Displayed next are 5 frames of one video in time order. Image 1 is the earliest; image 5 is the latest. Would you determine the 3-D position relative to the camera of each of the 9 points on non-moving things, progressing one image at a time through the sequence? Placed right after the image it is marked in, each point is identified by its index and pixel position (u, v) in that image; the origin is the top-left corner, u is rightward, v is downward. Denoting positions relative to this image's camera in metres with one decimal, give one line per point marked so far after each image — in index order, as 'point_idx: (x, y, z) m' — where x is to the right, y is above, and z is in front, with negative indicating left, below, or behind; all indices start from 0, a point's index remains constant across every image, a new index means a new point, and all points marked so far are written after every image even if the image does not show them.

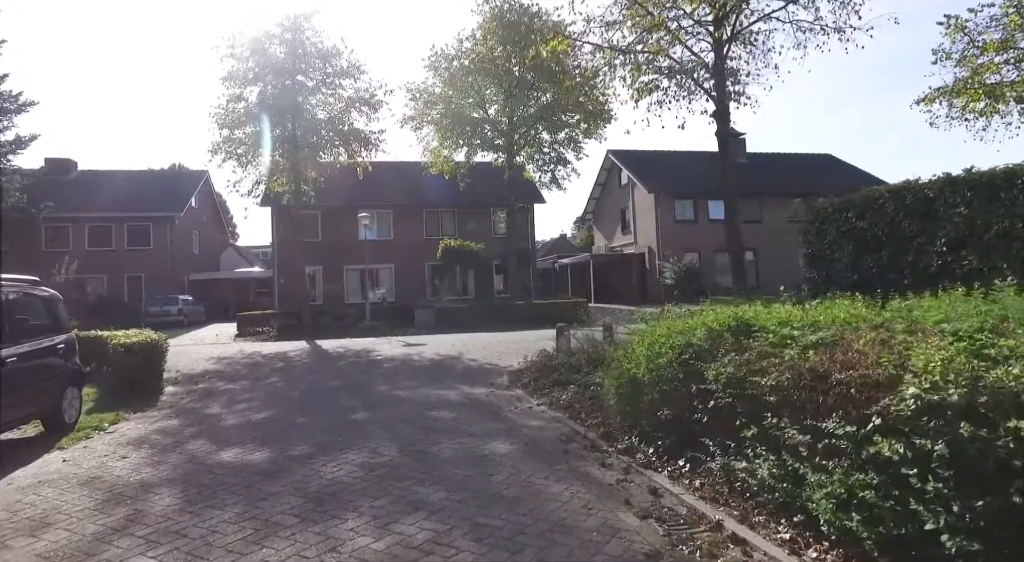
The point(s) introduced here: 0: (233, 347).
0: (-7.6, -1.8, +15.3) m
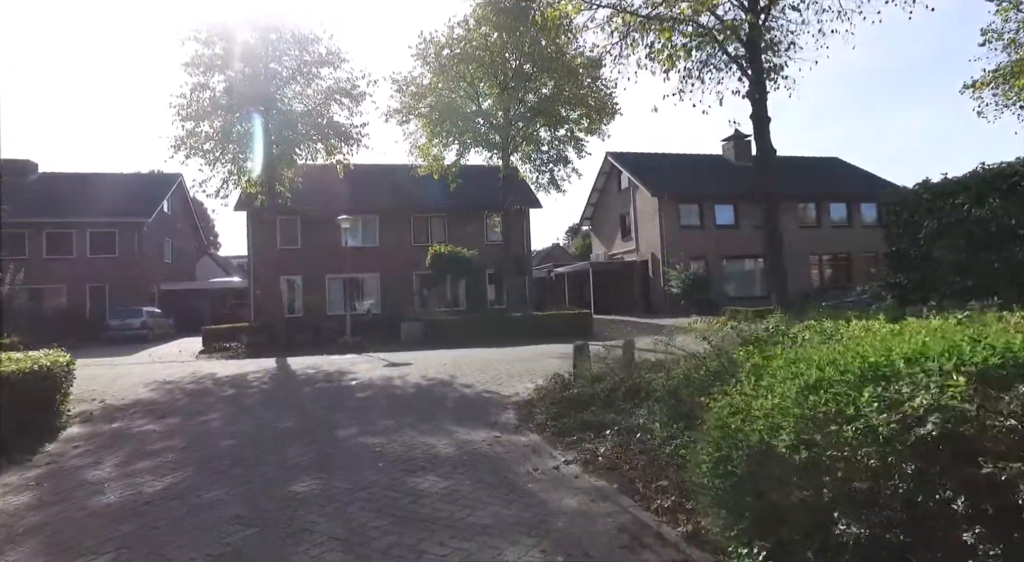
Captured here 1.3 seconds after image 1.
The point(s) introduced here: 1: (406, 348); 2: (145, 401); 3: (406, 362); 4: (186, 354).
0: (-7.6, -2.0, +13.2) m
1: (-3.4, -2.1, +17.9) m
2: (-5.5, -1.8, +8.5) m
3: (-2.3, -1.8, +12.3) m
4: (-10.5, -2.3, +18.1) m
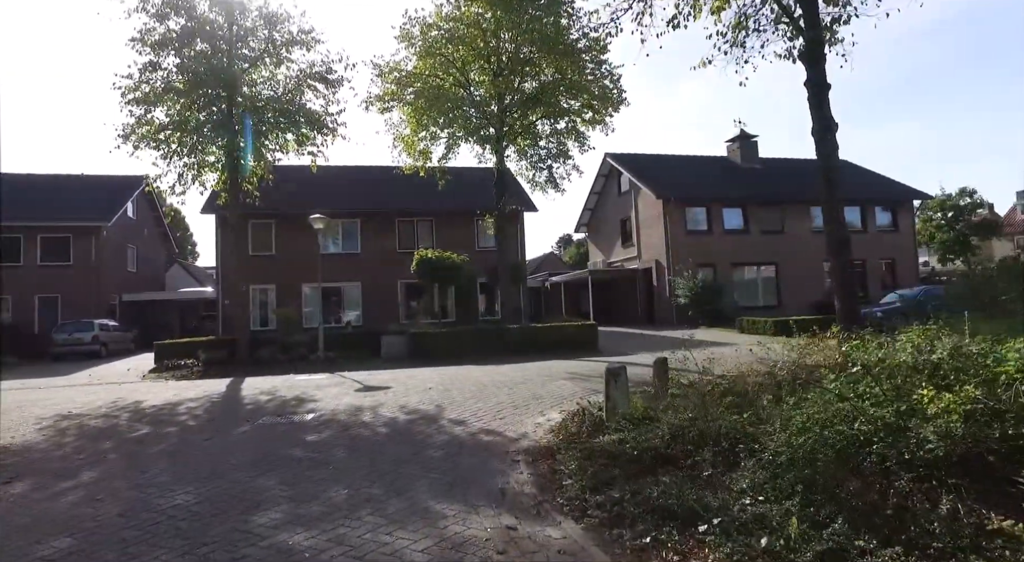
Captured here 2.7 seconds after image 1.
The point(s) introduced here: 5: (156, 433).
0: (-7.6, -2.2, +10.9) m
1: (-3.5, -2.4, +15.7) m
2: (-5.5, -1.8, +6.2) m
3: (-2.3, -1.9, +10.1) m
4: (-10.6, -2.6, +15.7) m
5: (-4.2, -1.8, +6.7) m
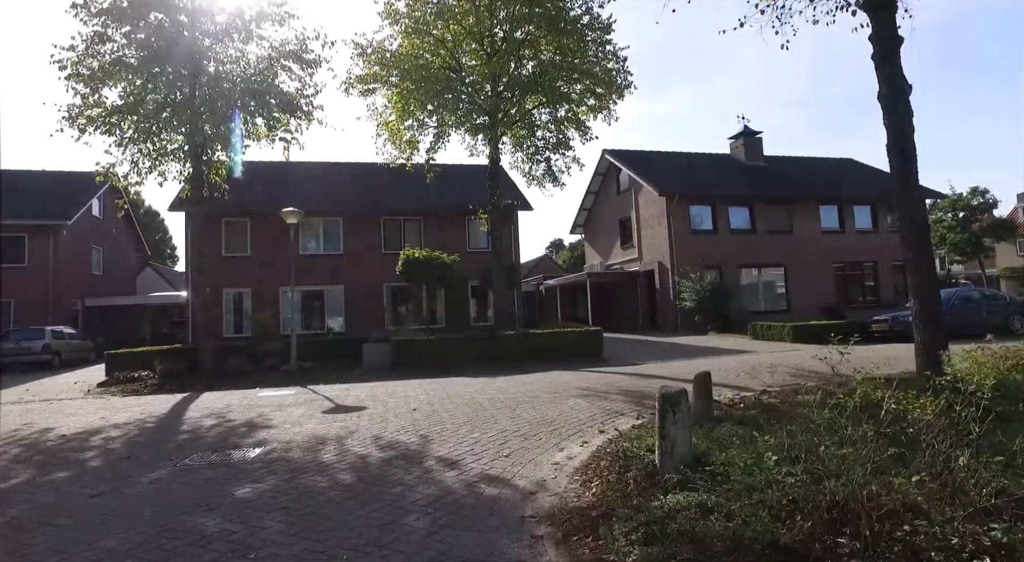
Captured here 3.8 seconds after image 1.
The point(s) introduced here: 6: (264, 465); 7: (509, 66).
0: (-7.6, -2.1, +9.1) m
1: (-3.5, -2.4, +13.9) m
2: (-5.4, -1.8, +4.4) m
3: (-2.3, -1.9, +8.4) m
4: (-10.7, -2.6, +13.8) m
5: (-4.1, -1.7, +4.9) m
6: (-2.3, -1.6, +5.1) m
7: (-0.1, +6.2, +16.3) m
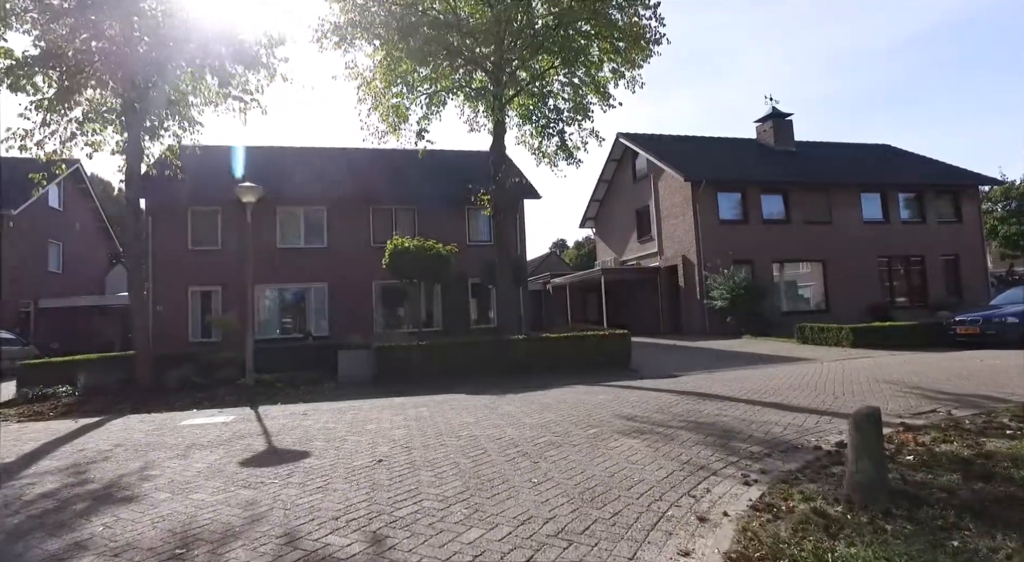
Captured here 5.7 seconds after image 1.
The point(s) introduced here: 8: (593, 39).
0: (-7.4, -2.0, +6.3) m
1: (-3.3, -2.2, +11.1) m
2: (-5.2, -1.6, +1.6) m
3: (-2.1, -1.7, +5.6) m
4: (-10.5, -2.5, +11.0) m
5: (-3.9, -1.5, +2.1) m
6: (-2.1, -1.4, +2.3) m
7: (+0.1, +6.4, +13.5) m
8: (+2.0, +6.0, +13.8) m
